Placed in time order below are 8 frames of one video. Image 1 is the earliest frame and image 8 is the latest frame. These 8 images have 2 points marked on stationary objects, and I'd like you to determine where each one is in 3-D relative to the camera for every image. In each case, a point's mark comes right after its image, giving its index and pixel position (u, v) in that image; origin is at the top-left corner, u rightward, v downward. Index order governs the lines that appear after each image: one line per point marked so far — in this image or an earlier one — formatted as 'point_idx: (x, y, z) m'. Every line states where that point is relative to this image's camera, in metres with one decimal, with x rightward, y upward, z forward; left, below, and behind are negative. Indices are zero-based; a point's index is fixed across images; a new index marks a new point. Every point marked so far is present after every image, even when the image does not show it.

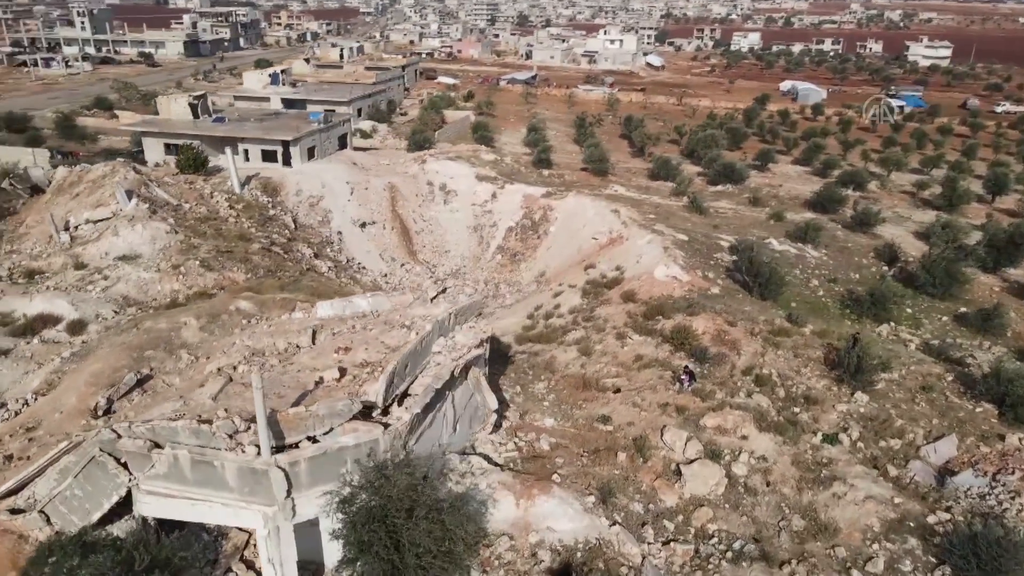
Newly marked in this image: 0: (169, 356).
0: (-6.6, -1.3, +14.1) m
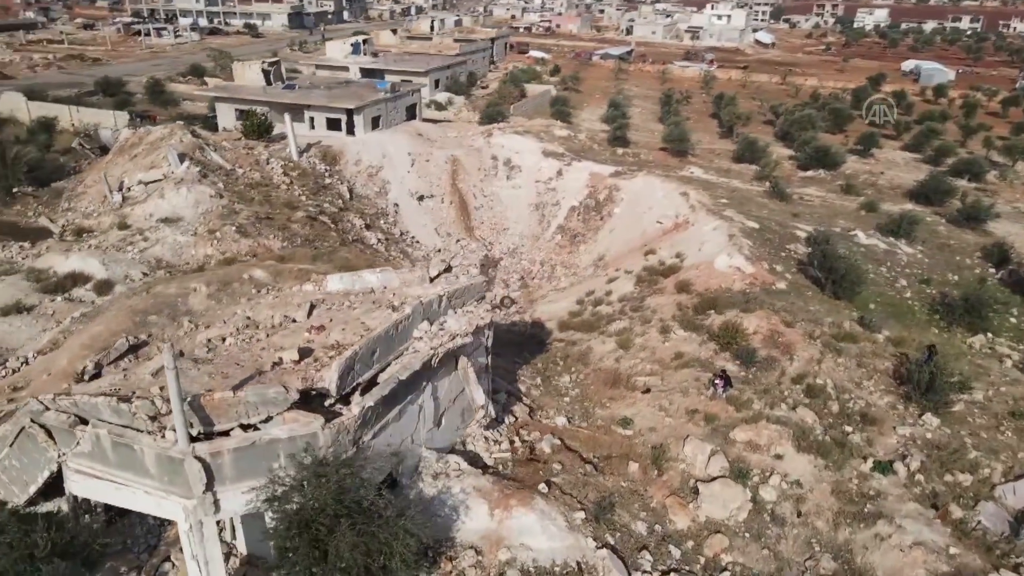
0: (-6.3, -0.6, +13.7) m
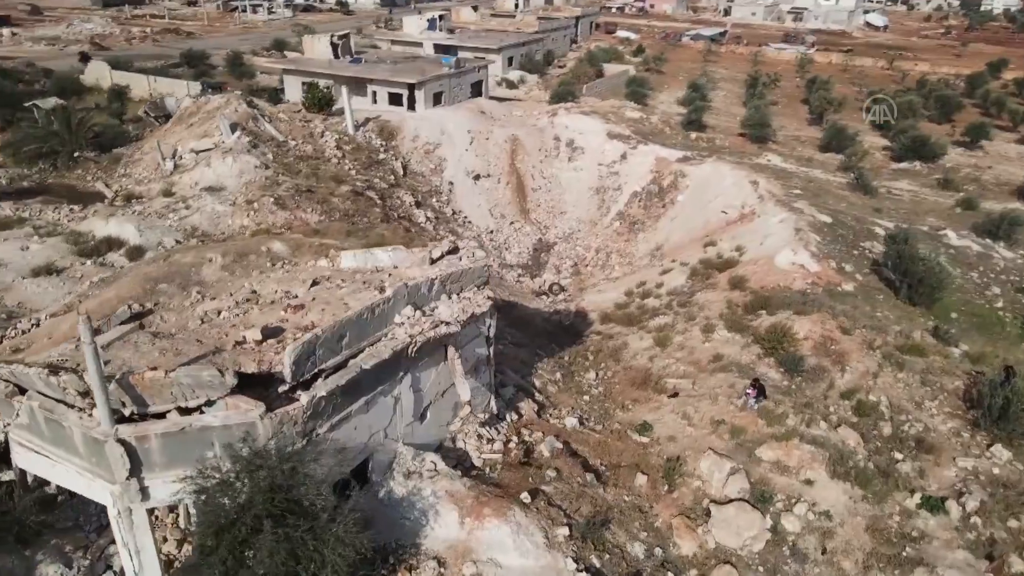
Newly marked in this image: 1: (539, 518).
0: (-6.0, -0.1, +13.4) m
1: (+0.3, -2.8, +9.2) m
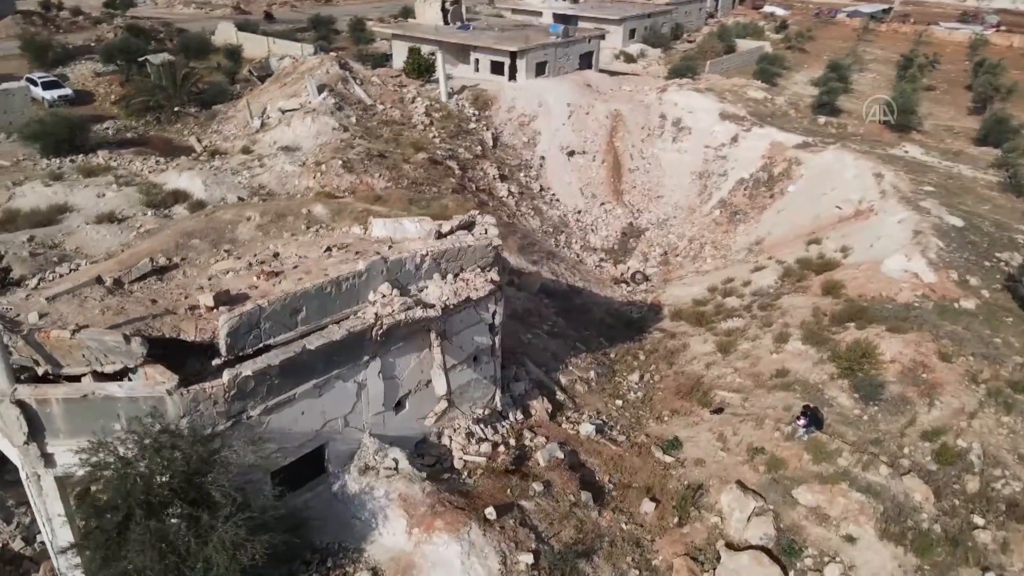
0: (-5.4, +0.7, +13.2) m
1: (-0.1, -2.7, +8.0) m
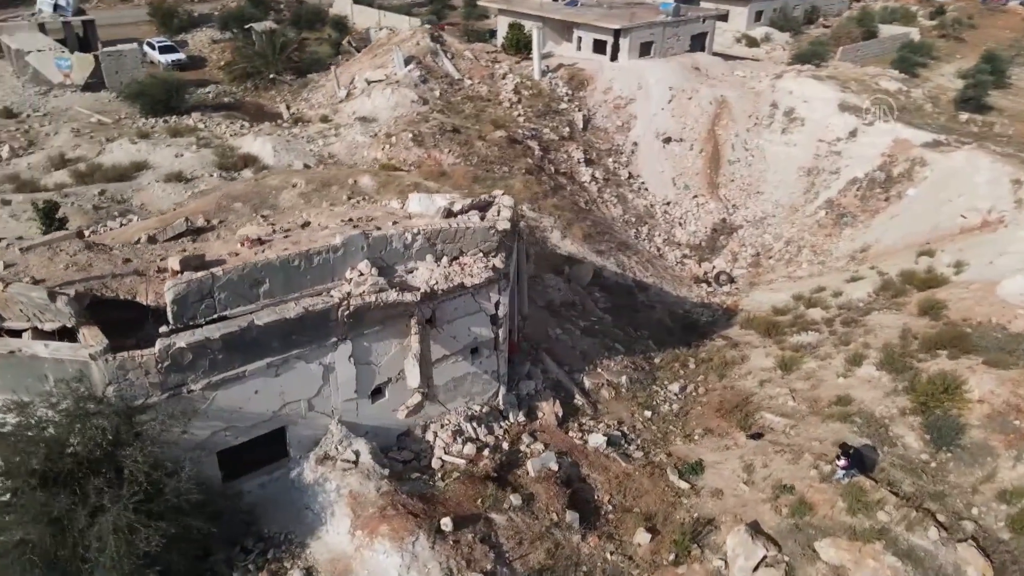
0: (-4.6, +1.3, +13.0) m
1: (-0.6, -2.6, +7.2) m
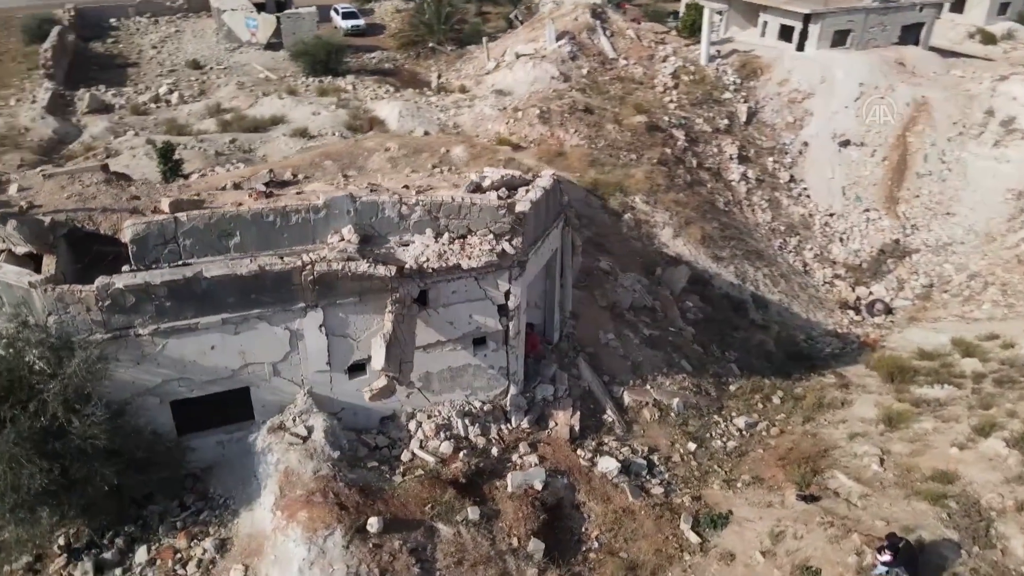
0: (-3.1, +2.0, +13.0) m
1: (-1.3, -2.3, +6.4) m
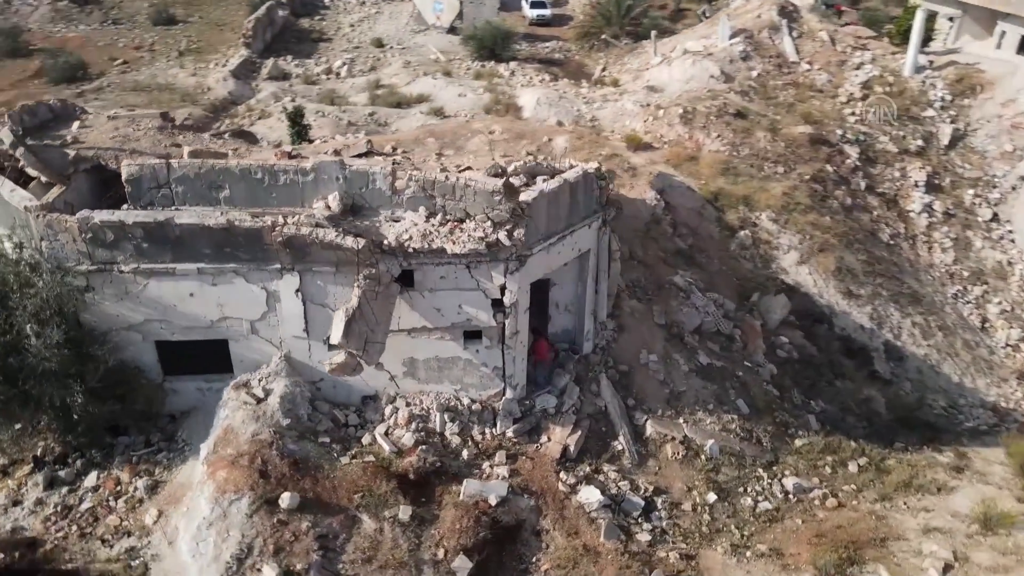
0: (-1.4, +2.4, +13.0) m
1: (-2.0, -2.0, +6.2) m
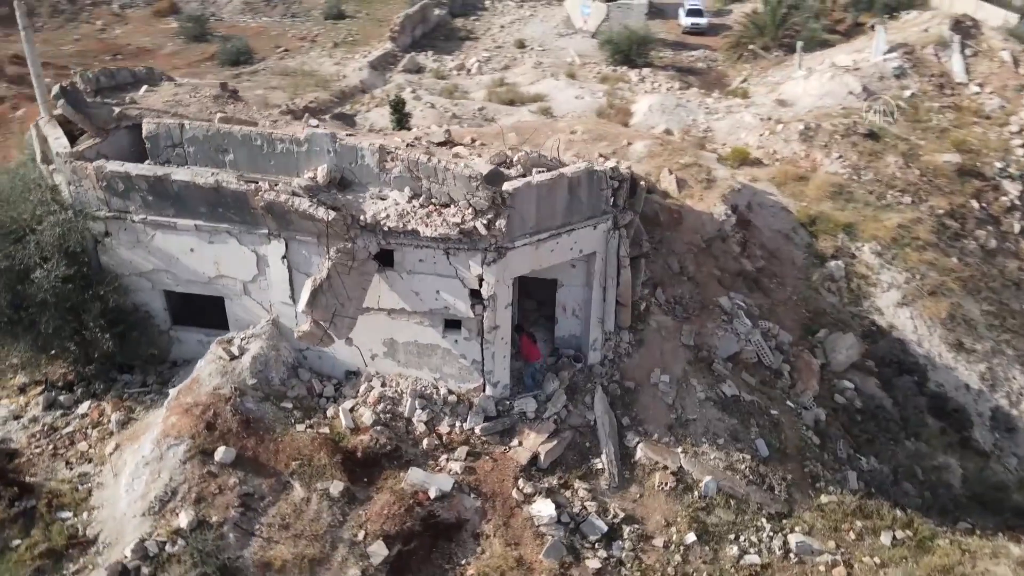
0: (0.0, +2.5, +12.9) m
1: (-2.7, -1.7, +6.4) m
